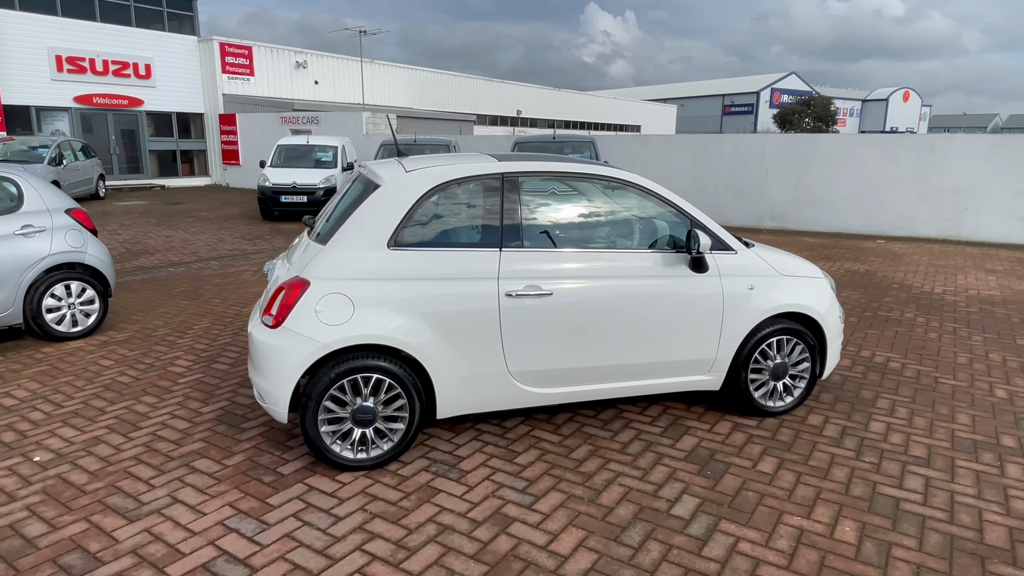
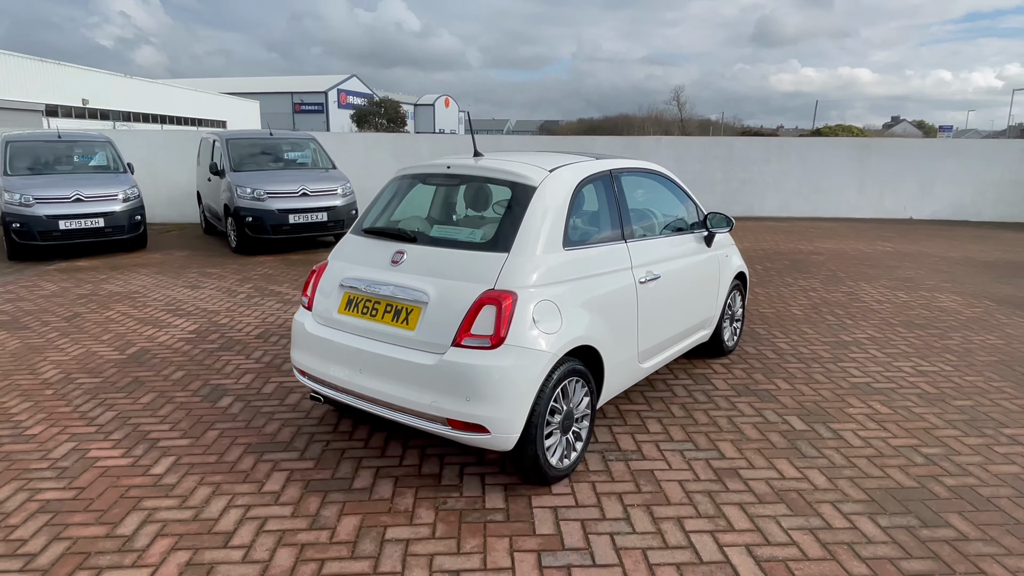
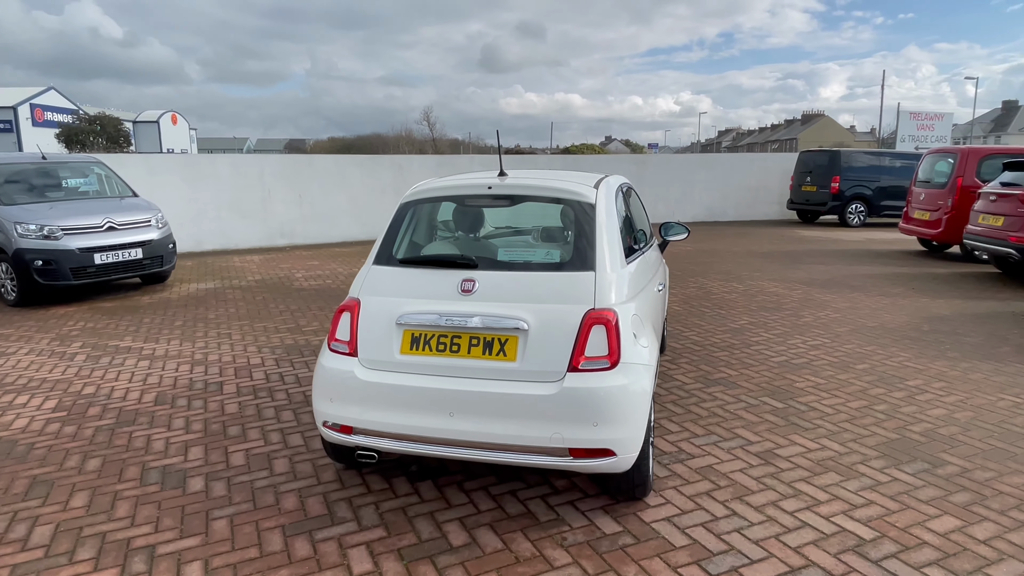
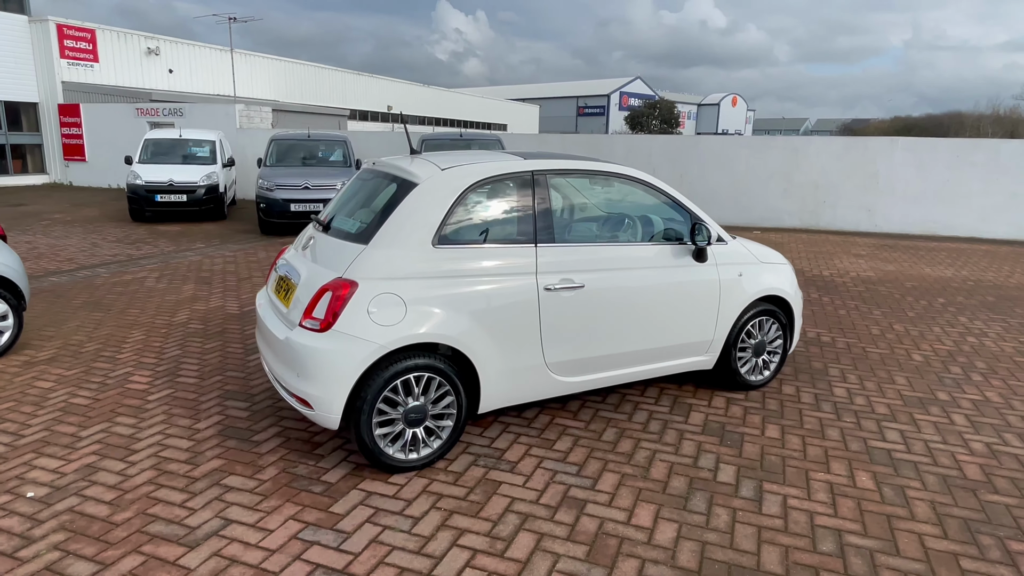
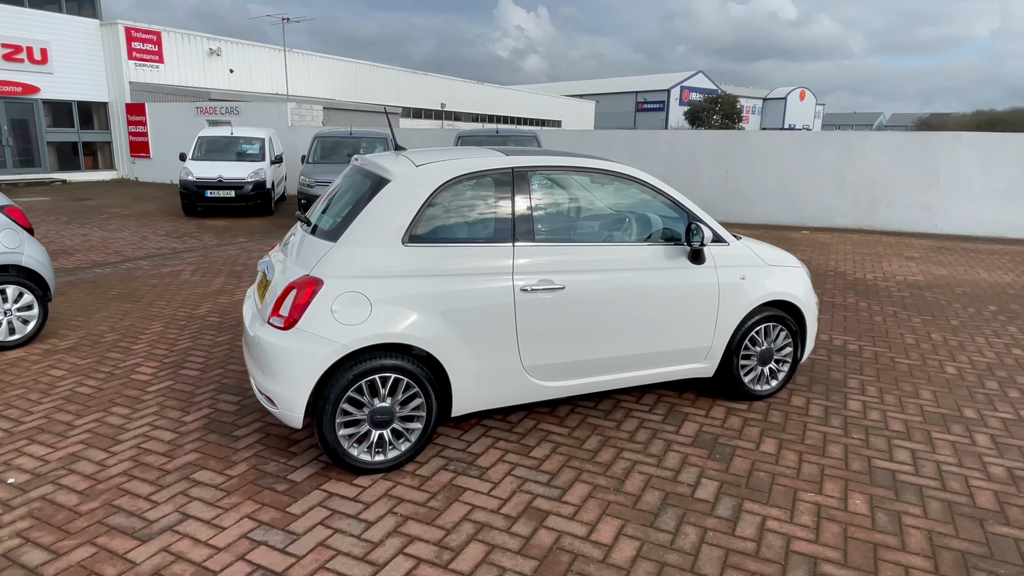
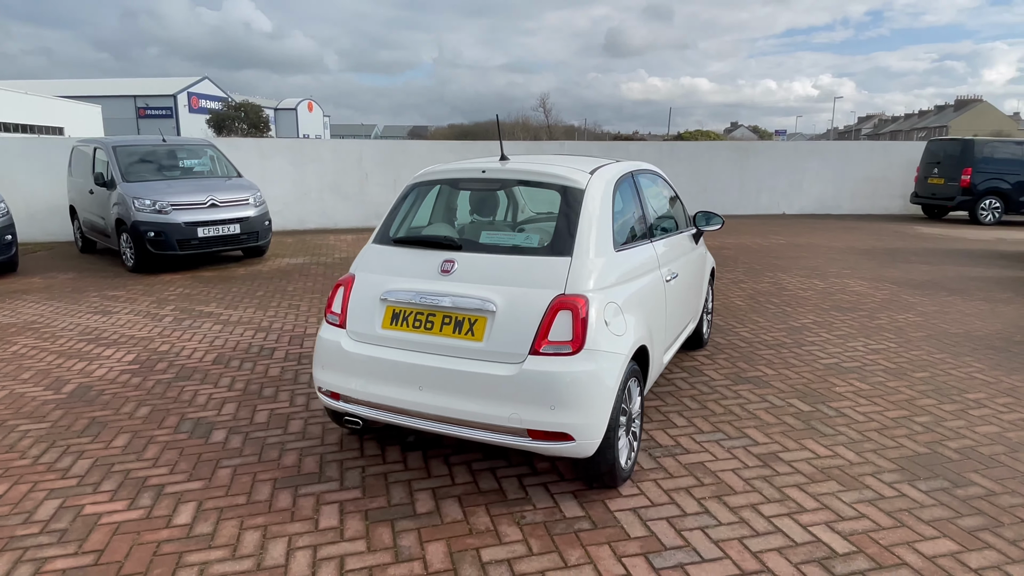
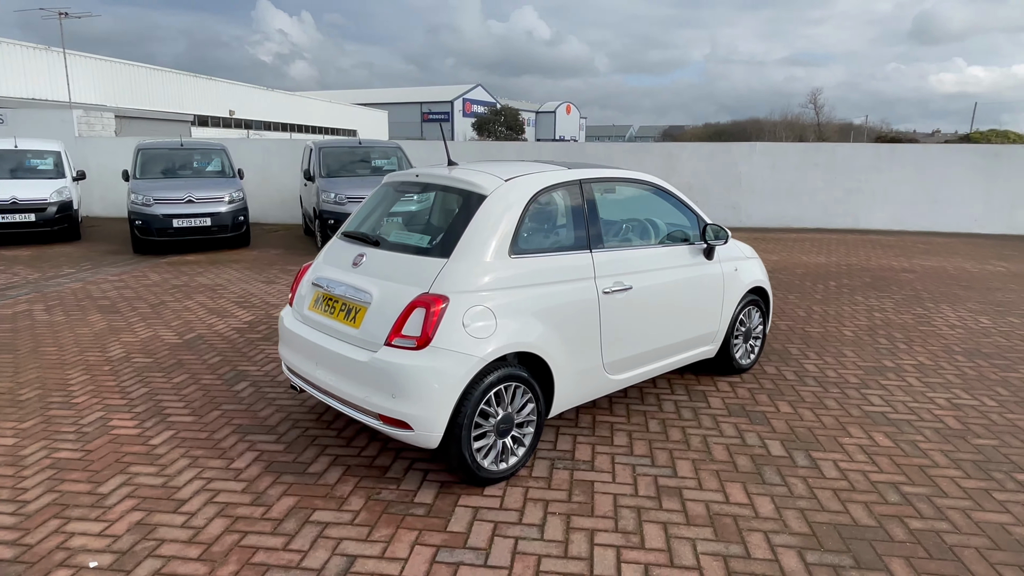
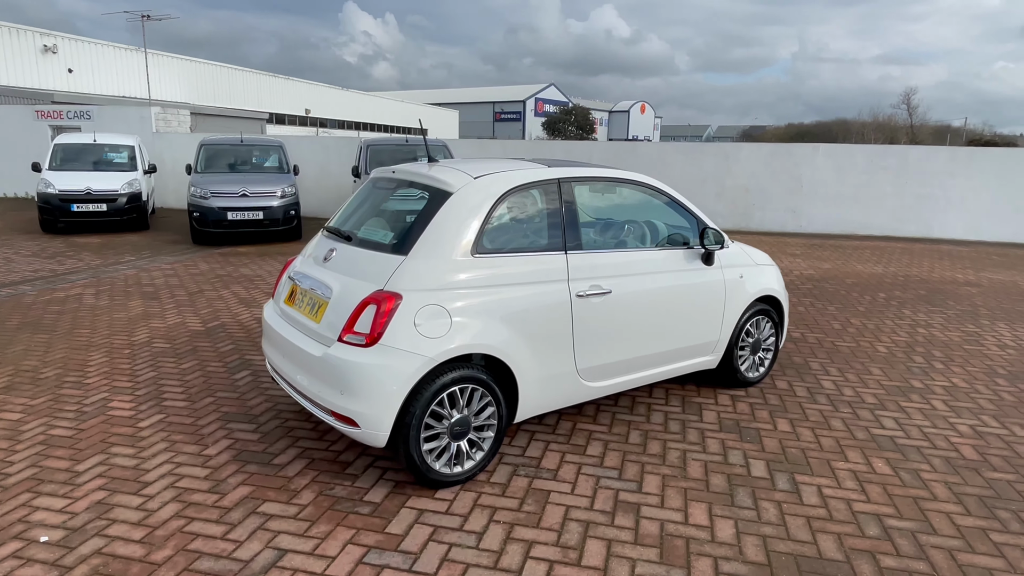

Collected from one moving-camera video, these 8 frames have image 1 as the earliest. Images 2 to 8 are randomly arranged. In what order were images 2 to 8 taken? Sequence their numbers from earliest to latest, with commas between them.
5, 4, 8, 7, 2, 6, 3
